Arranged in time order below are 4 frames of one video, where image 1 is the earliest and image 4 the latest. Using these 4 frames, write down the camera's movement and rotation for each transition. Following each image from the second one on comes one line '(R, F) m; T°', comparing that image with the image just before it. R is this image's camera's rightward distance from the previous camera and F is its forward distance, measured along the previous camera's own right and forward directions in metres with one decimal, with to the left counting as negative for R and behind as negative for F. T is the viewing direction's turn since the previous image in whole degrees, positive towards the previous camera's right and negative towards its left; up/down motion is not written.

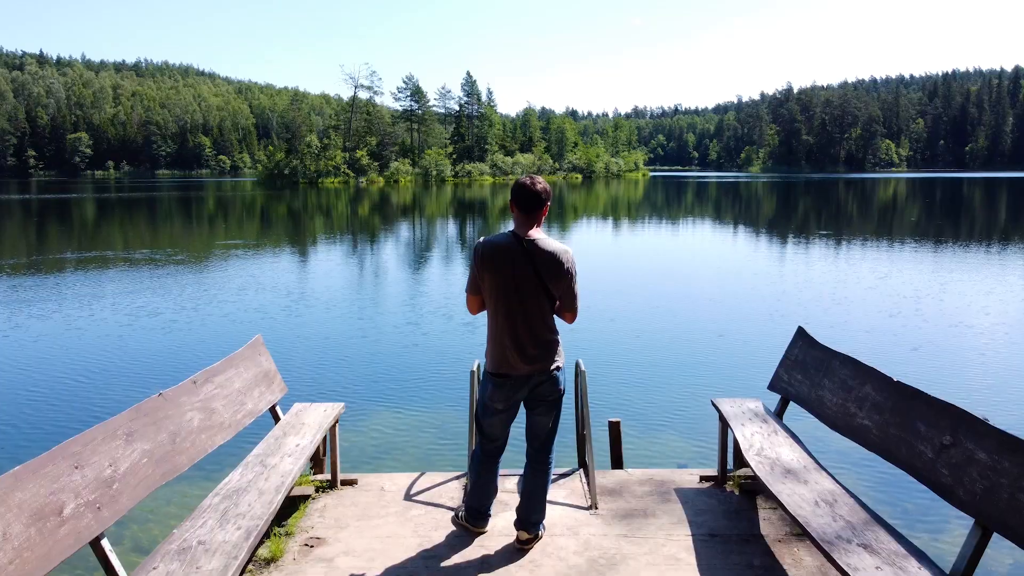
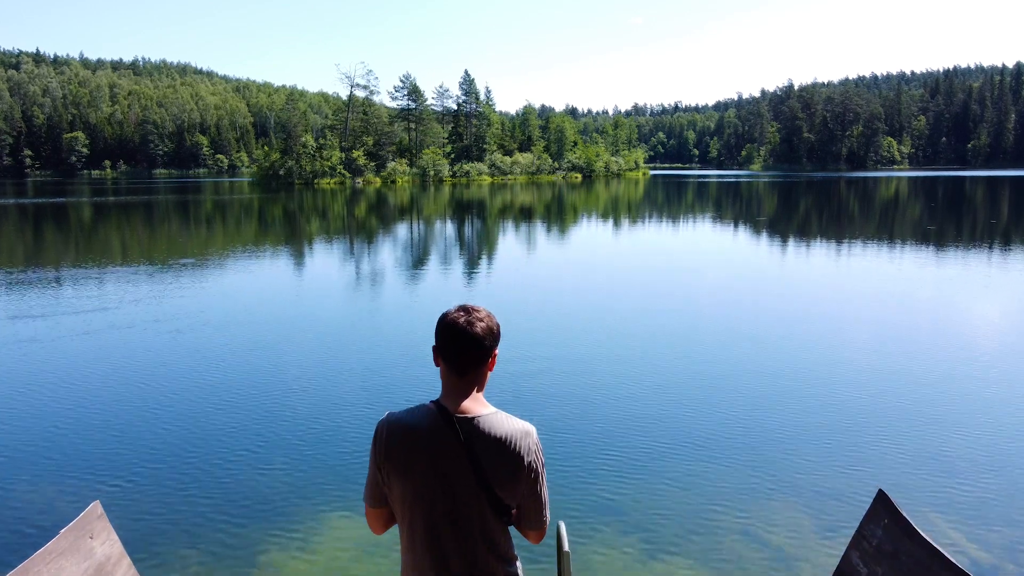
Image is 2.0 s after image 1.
(+0.2, +1.5) m; 0°
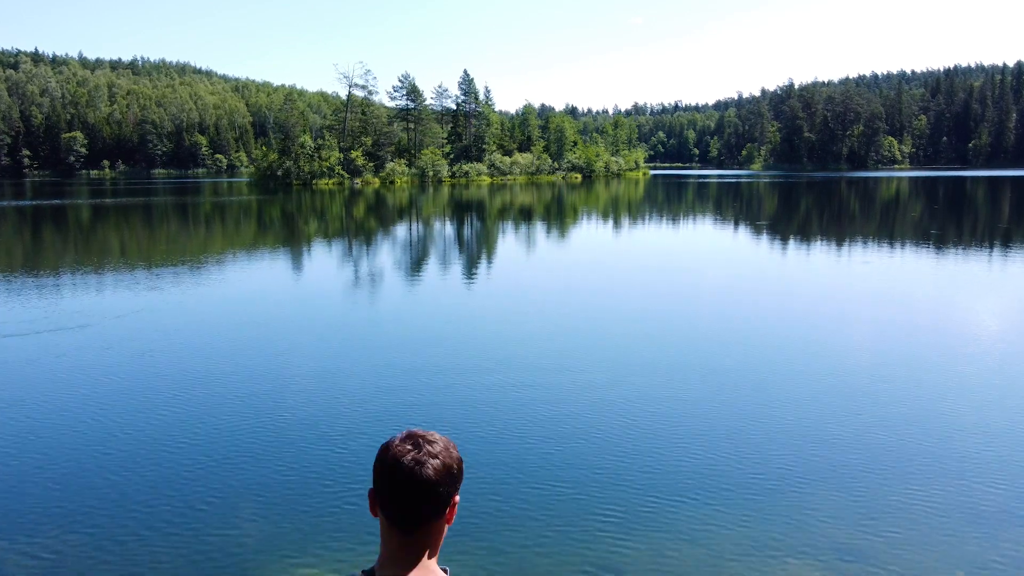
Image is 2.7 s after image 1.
(+0.1, +0.7) m; 0°
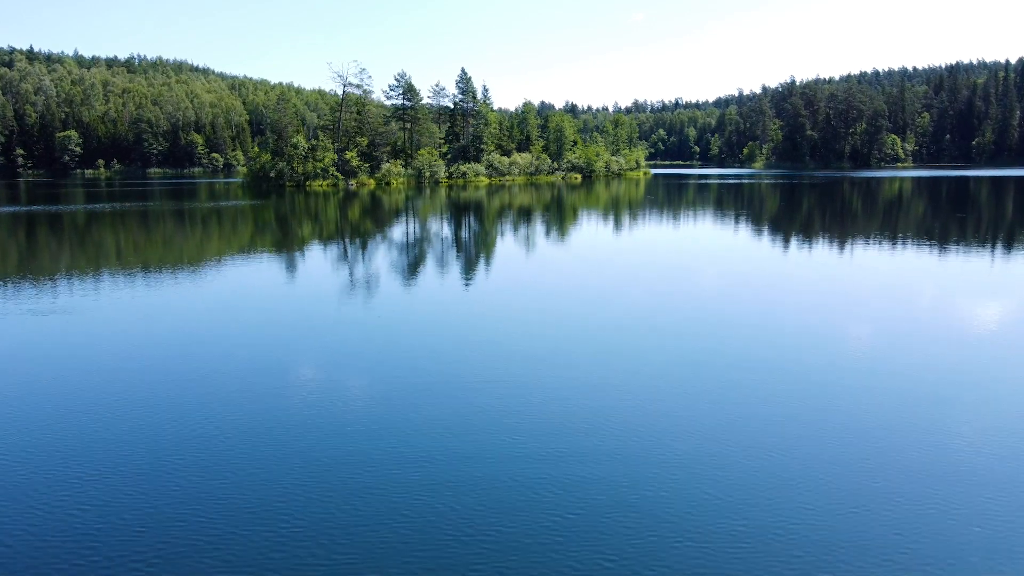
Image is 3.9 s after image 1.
(+0.2, +2.2) m; 0°
